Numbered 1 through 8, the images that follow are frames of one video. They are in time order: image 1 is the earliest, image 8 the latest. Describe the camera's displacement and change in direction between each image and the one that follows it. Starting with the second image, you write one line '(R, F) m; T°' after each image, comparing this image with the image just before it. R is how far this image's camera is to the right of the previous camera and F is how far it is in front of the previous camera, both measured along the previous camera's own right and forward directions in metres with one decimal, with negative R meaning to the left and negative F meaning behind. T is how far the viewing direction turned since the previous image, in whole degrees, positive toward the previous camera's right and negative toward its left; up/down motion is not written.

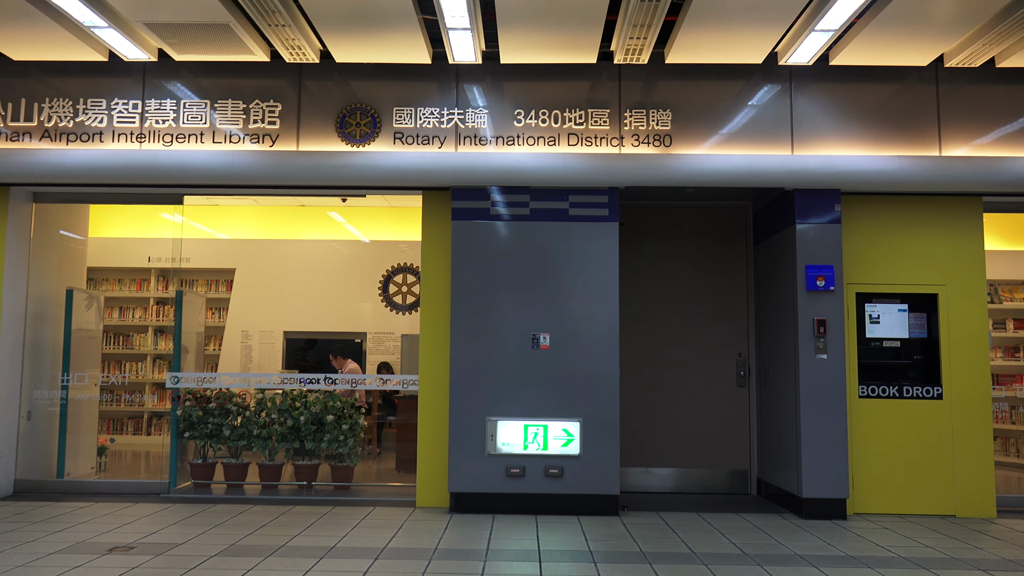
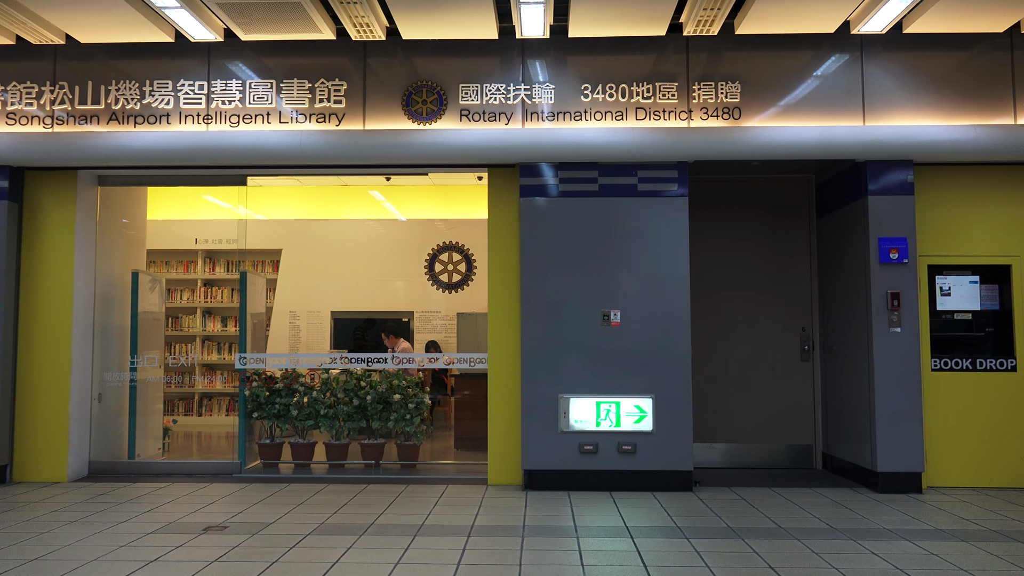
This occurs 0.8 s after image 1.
(-0.4, 0.0) m; -1°
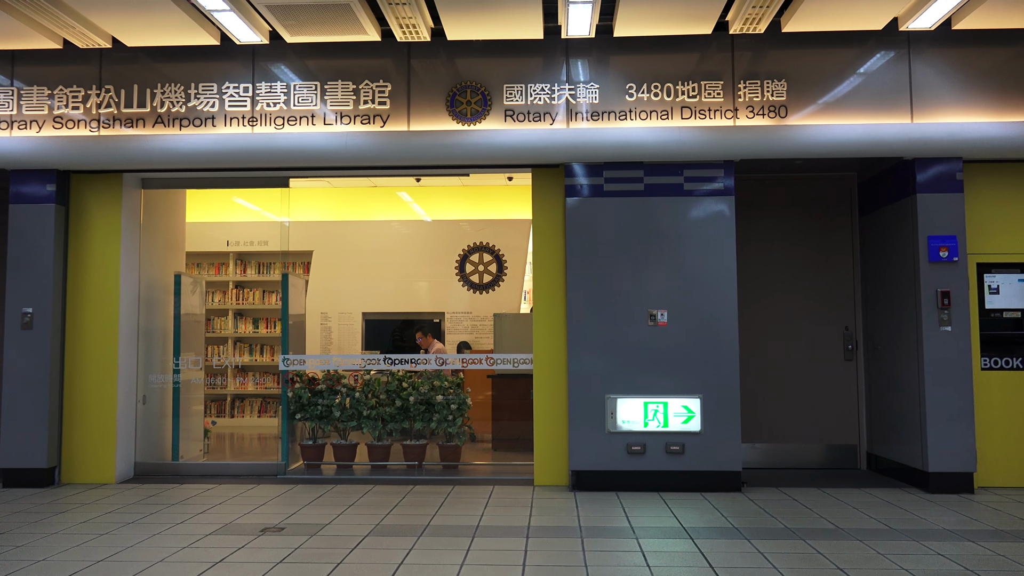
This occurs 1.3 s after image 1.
(-0.3, 0.0) m; -1°
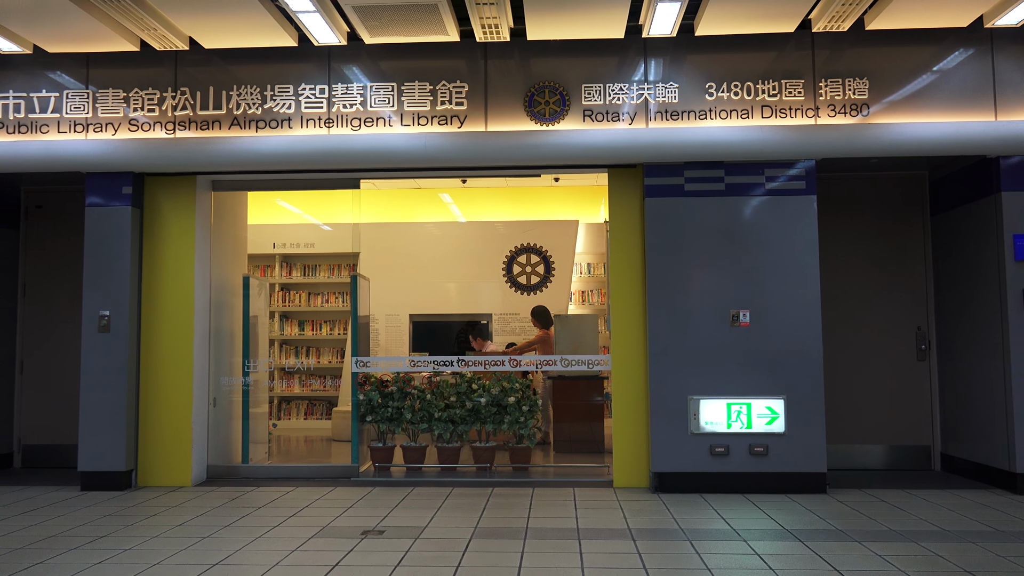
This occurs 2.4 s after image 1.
(-0.5, 0.0) m; 0°
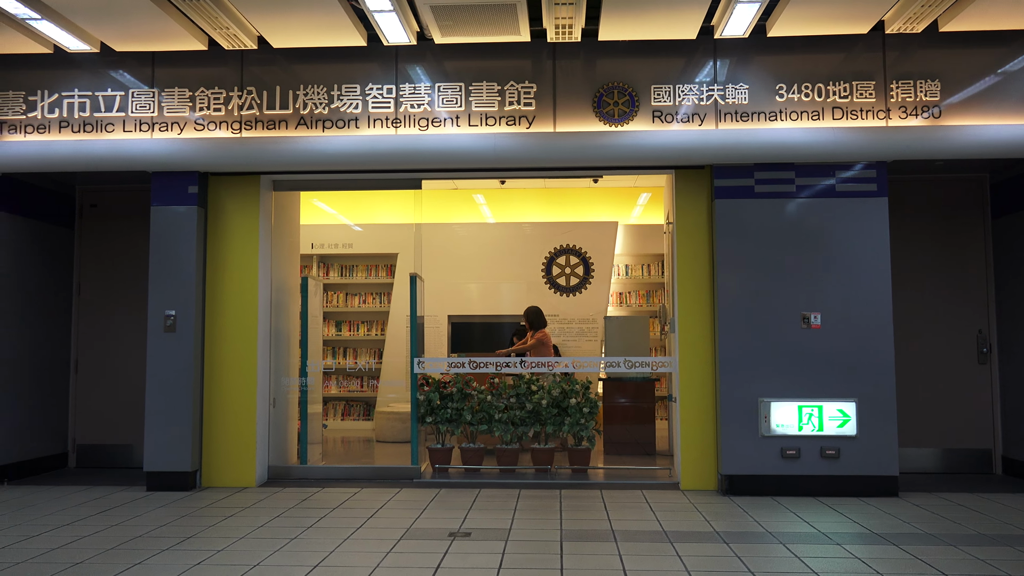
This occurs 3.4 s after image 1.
(-0.5, 0.0) m; 0°
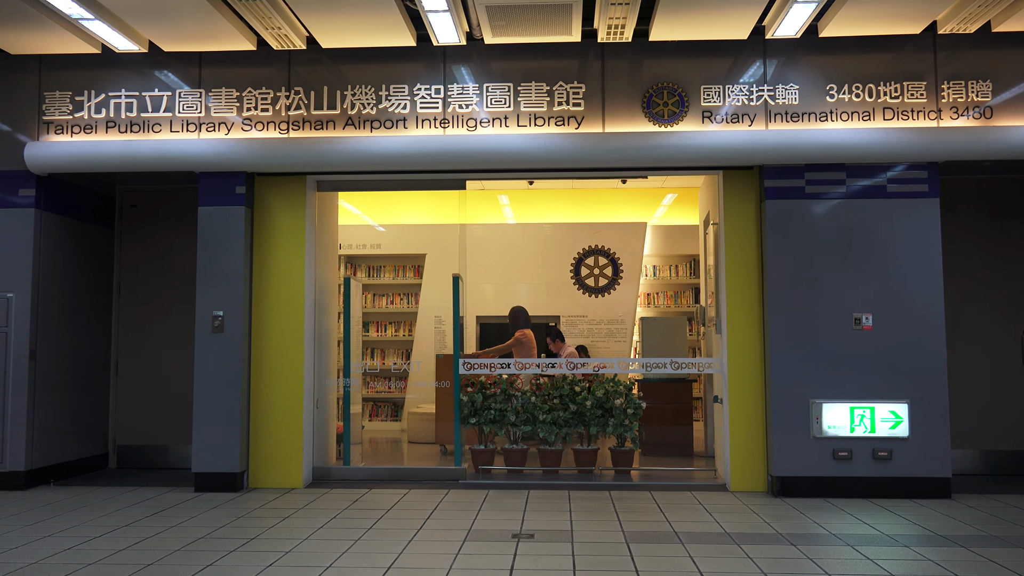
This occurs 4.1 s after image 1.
(-0.3, 0.0) m; 0°
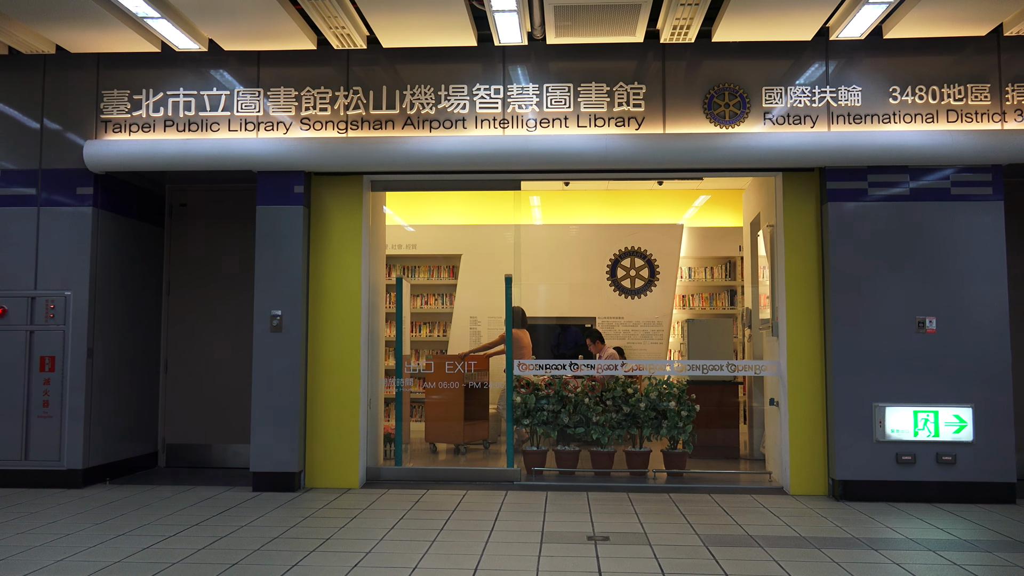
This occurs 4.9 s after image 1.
(-0.4, 0.0) m; 0°
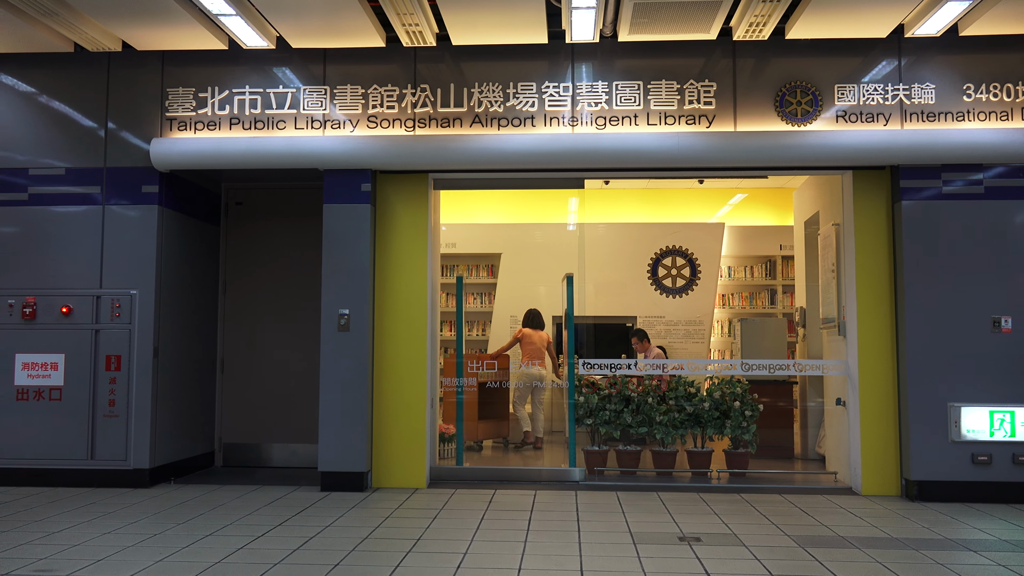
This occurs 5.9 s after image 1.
(-0.5, 0.0) m; 0°
